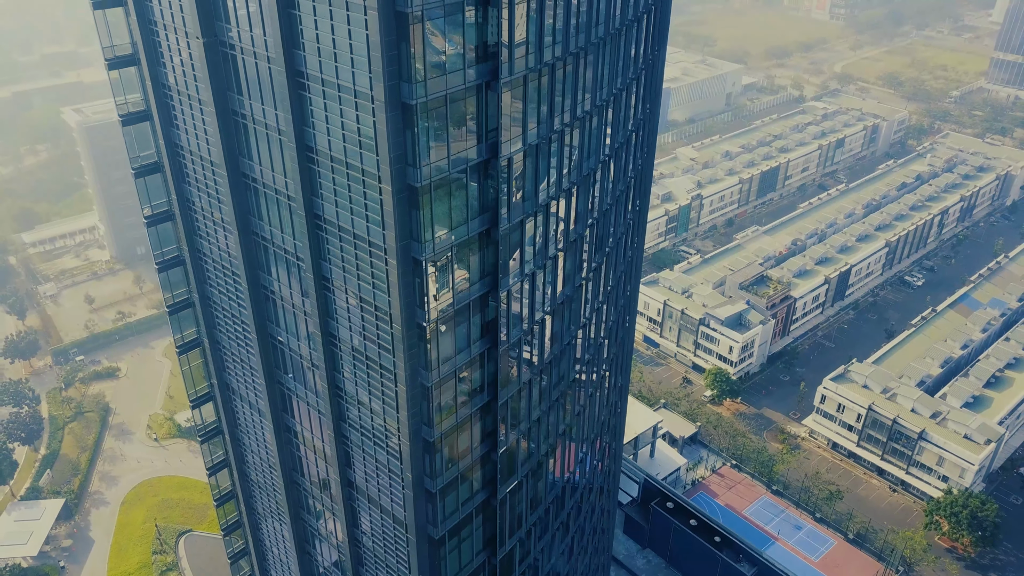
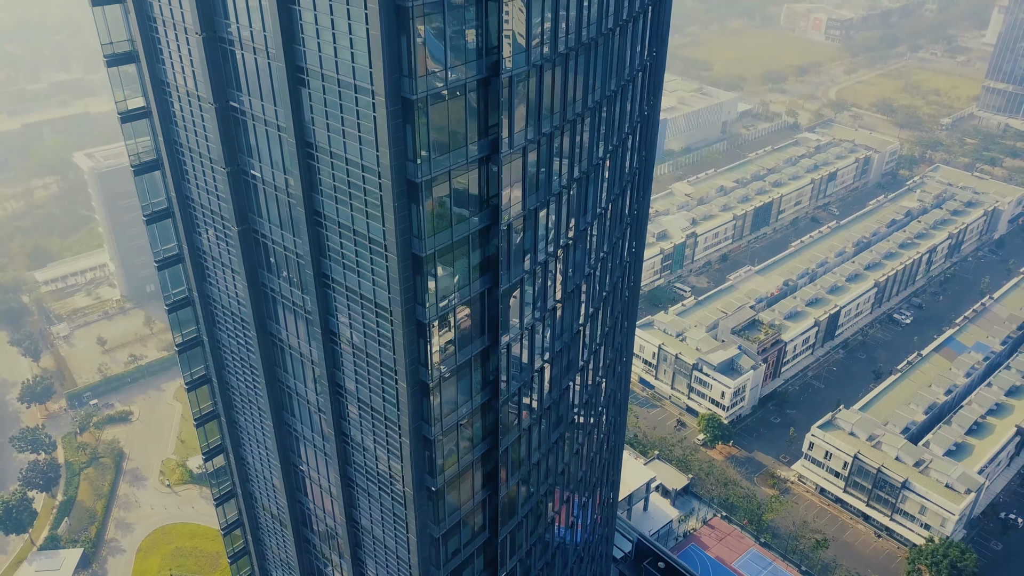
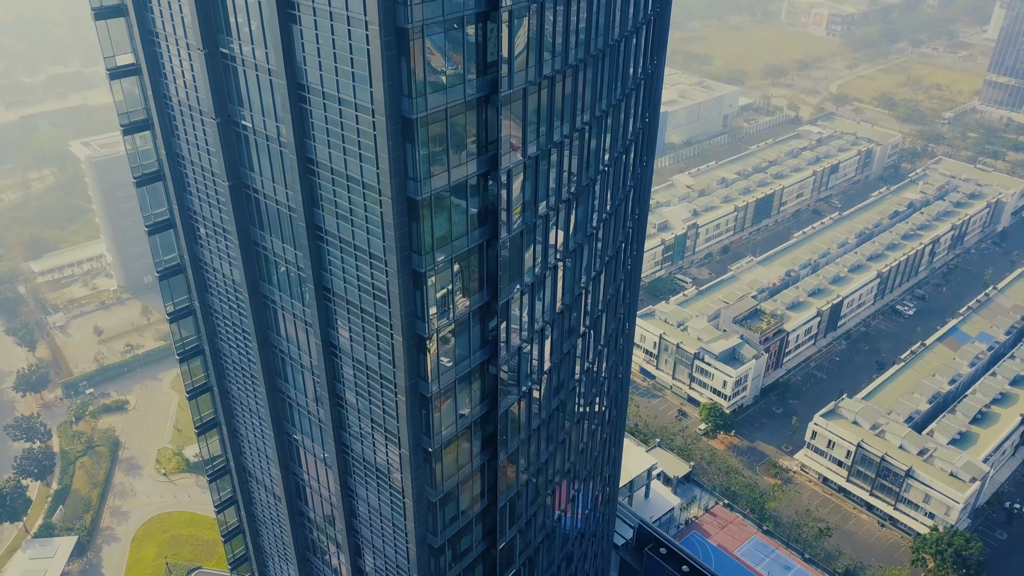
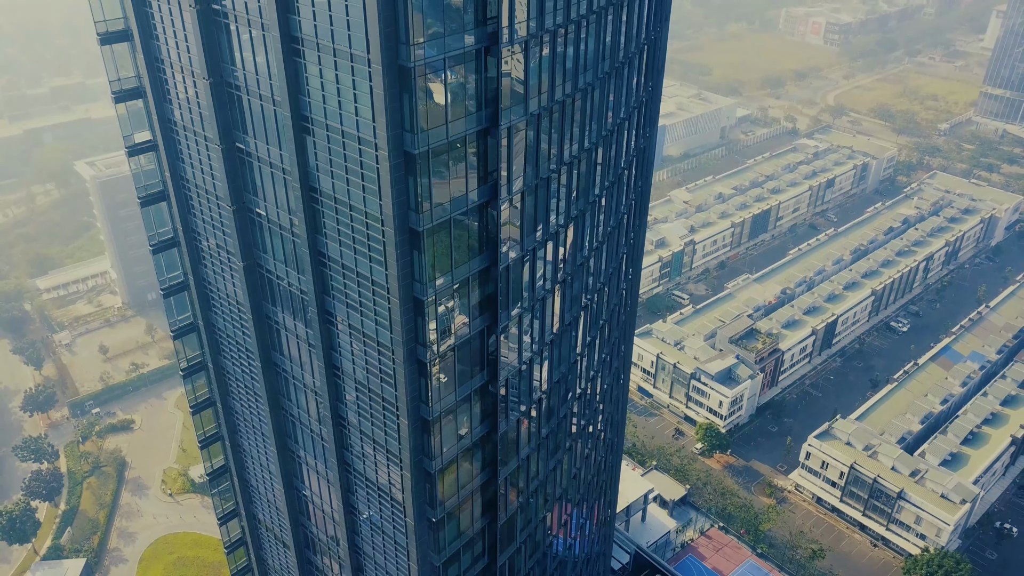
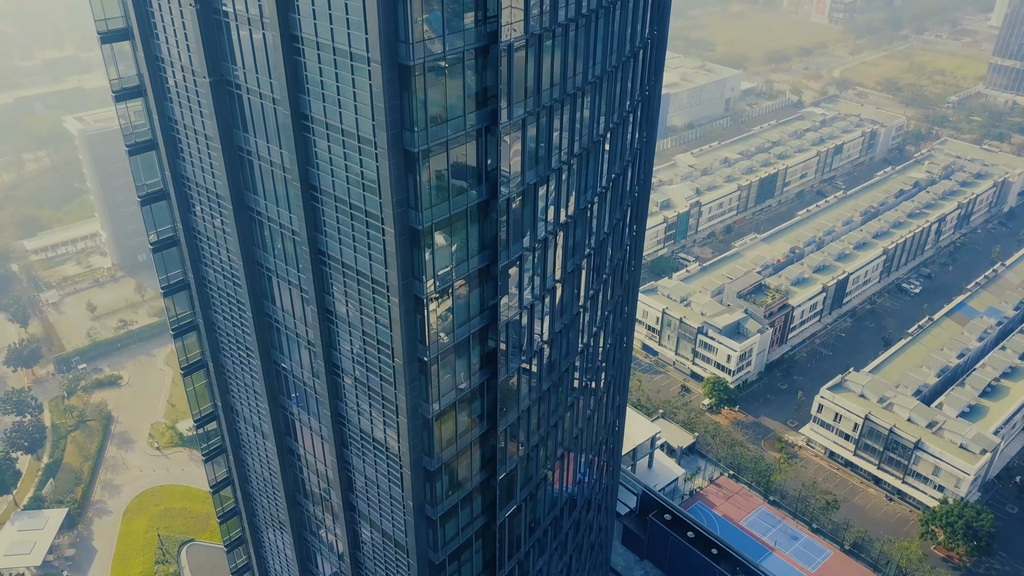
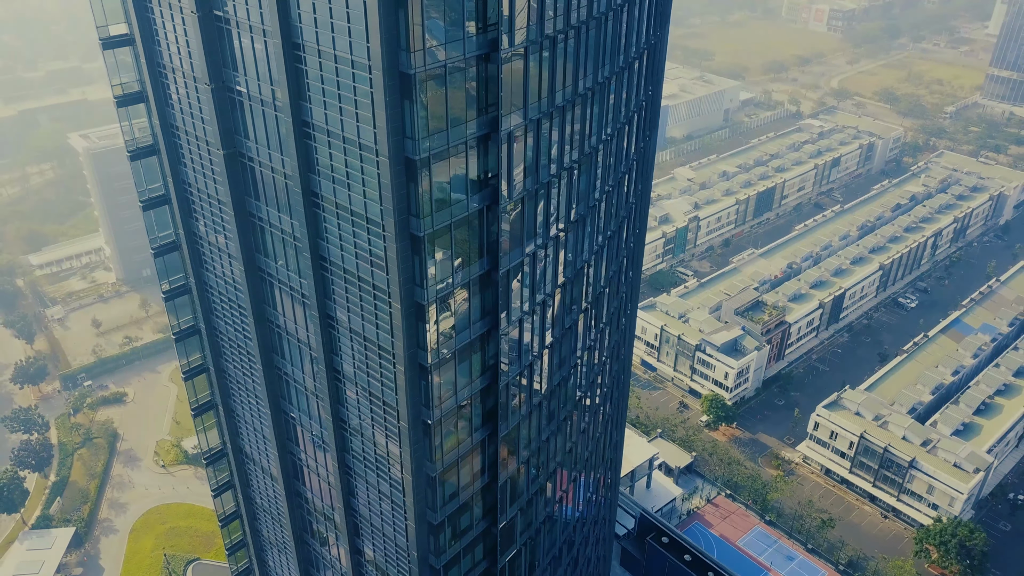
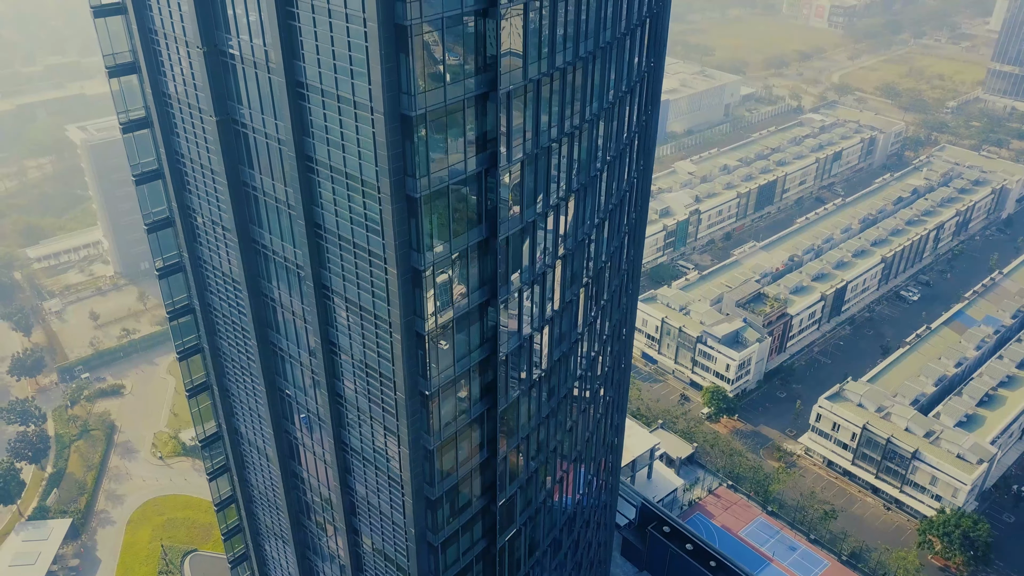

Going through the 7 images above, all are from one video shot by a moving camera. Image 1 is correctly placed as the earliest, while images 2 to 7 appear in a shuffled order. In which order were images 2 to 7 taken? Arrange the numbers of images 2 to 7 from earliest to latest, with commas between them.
5, 7, 6, 3, 2, 4
